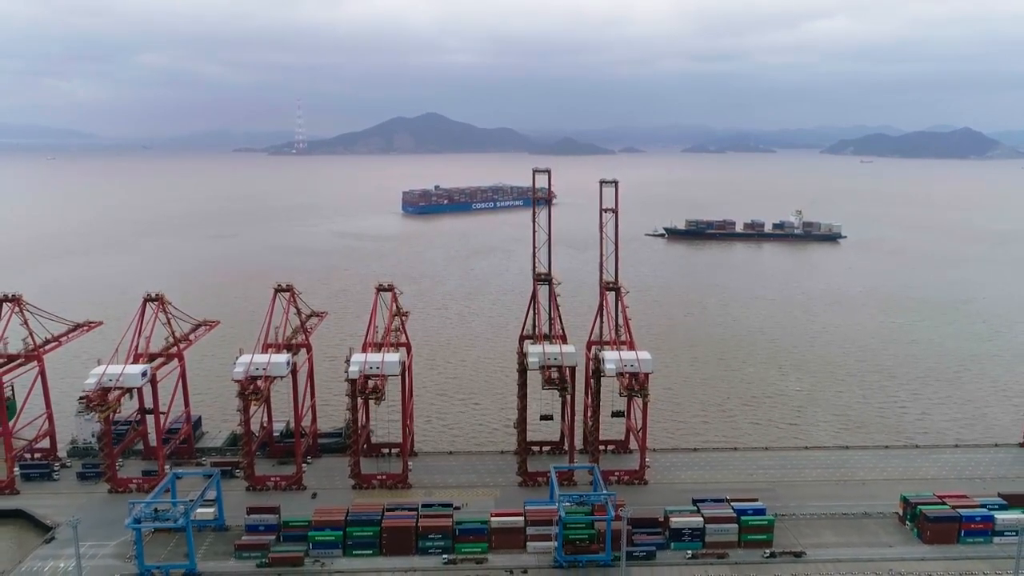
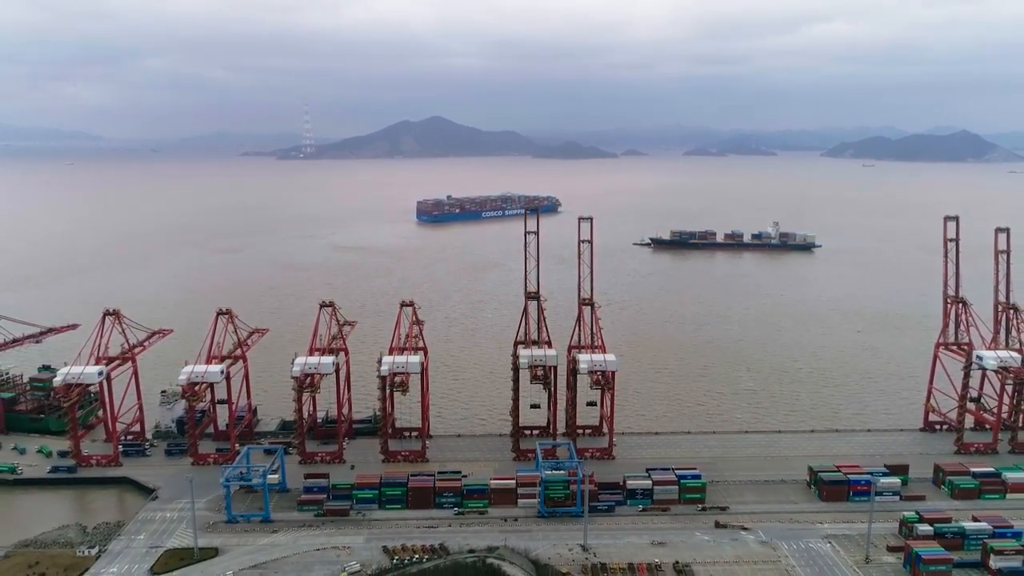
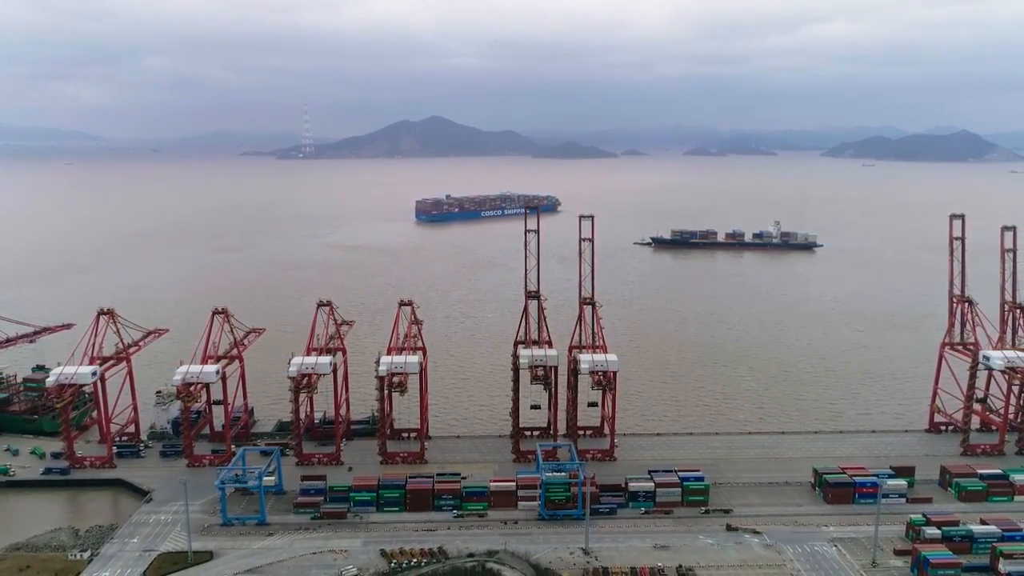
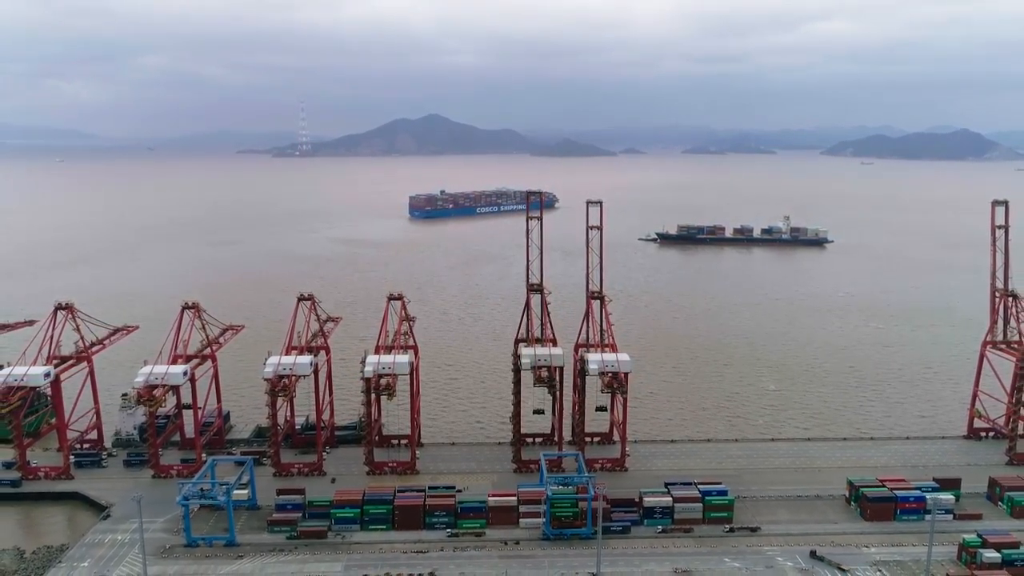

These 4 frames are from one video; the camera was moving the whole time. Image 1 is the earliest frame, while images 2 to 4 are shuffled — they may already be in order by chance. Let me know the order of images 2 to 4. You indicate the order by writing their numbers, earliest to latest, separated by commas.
4, 3, 2
